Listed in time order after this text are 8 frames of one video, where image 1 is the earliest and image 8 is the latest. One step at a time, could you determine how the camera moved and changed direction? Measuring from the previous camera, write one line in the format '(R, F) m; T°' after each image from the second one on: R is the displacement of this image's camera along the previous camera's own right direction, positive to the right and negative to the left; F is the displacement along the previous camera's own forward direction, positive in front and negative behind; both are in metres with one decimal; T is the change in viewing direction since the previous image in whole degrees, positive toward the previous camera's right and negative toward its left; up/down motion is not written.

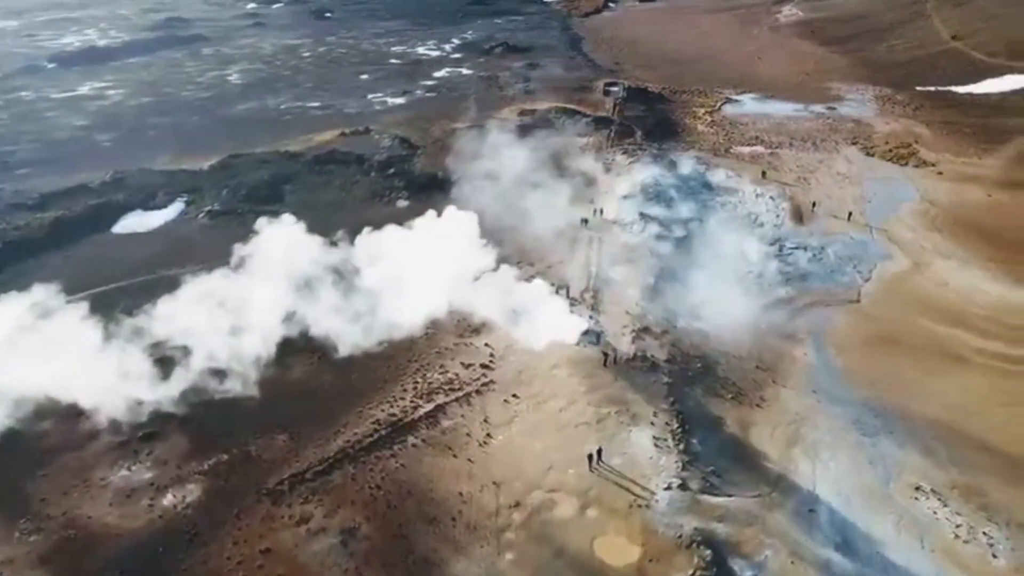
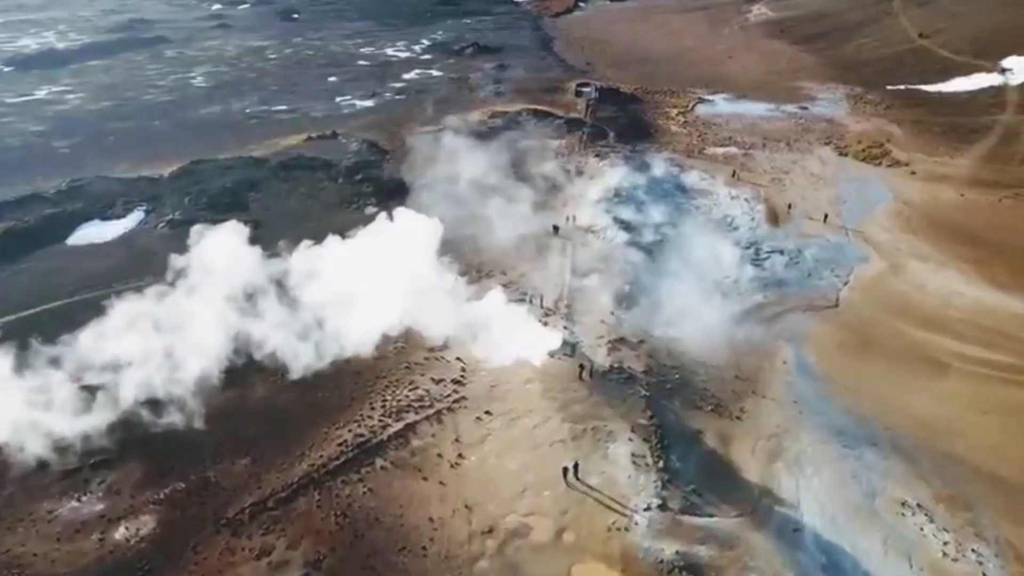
(+0.1, +0.9) m; +2°
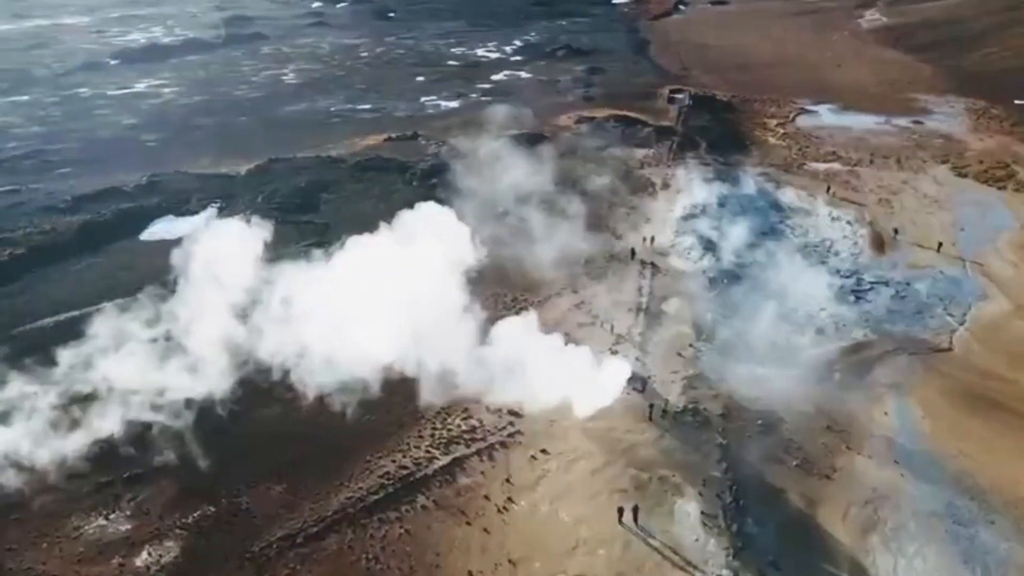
(+0.5, +2.0) m; -6°
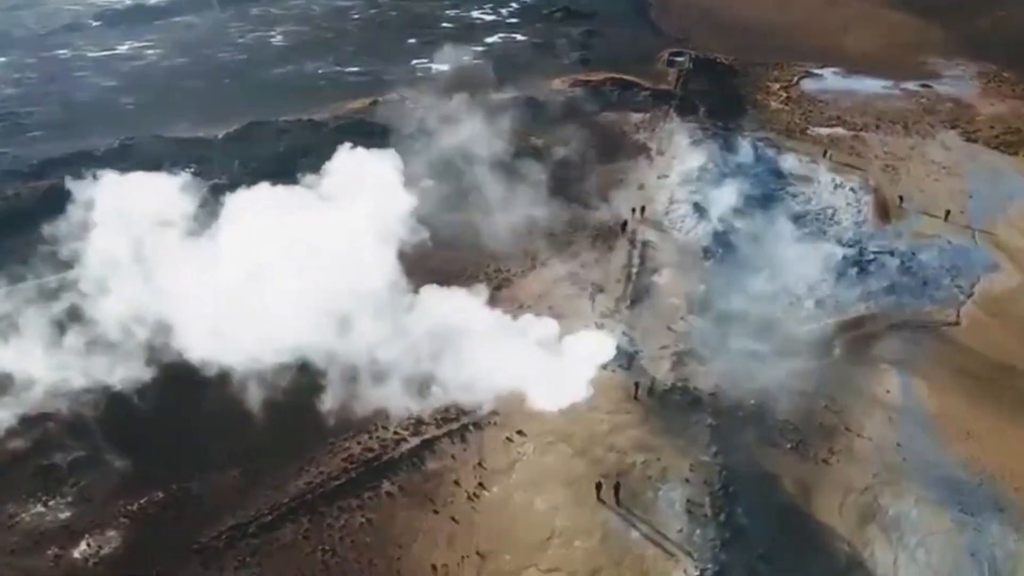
(+0.7, +1.5) m; 0°
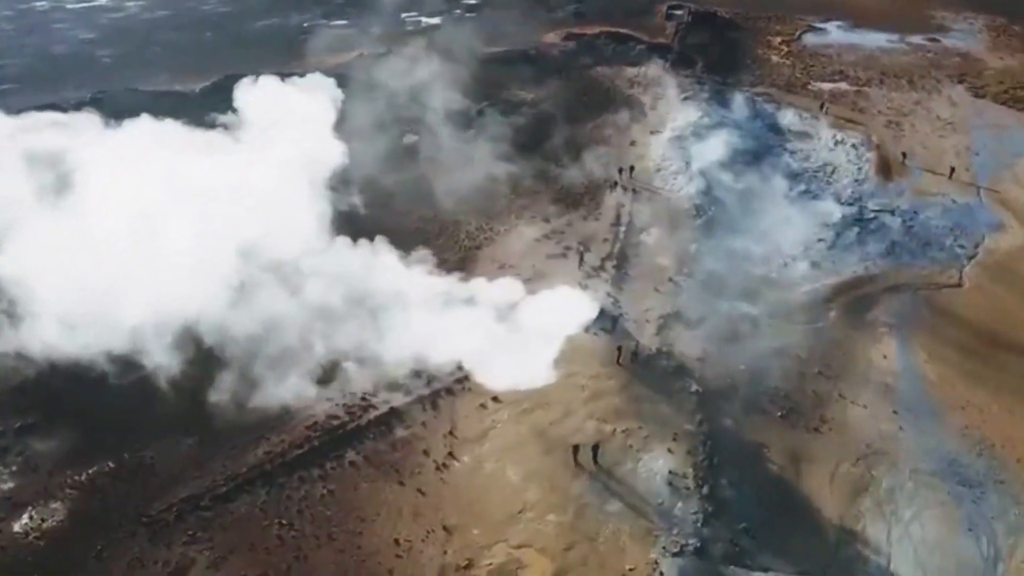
(+0.6, +1.2) m; 0°
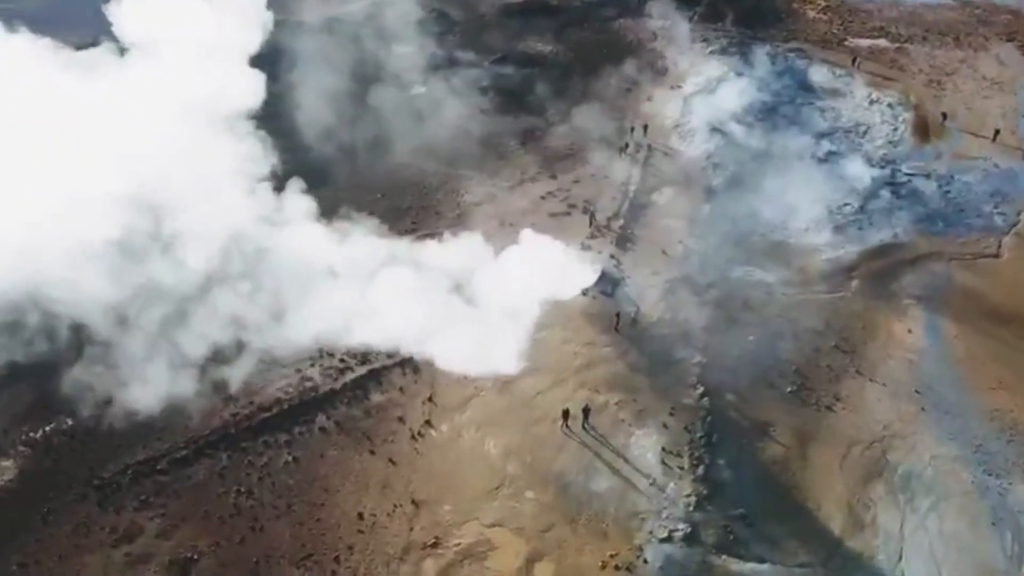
(+0.8, +1.4) m; -2°
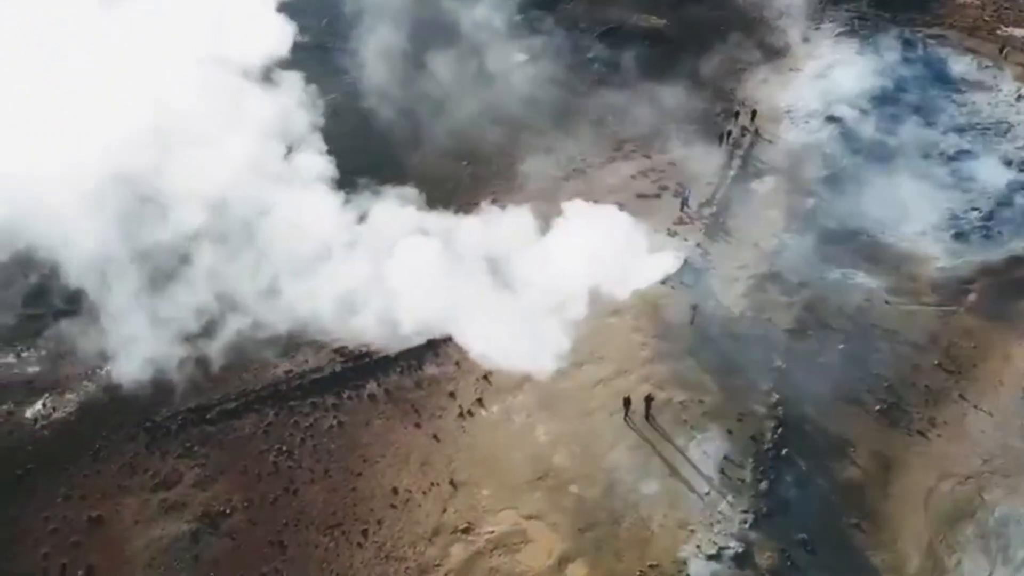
(+0.7, +0.9) m; -7°
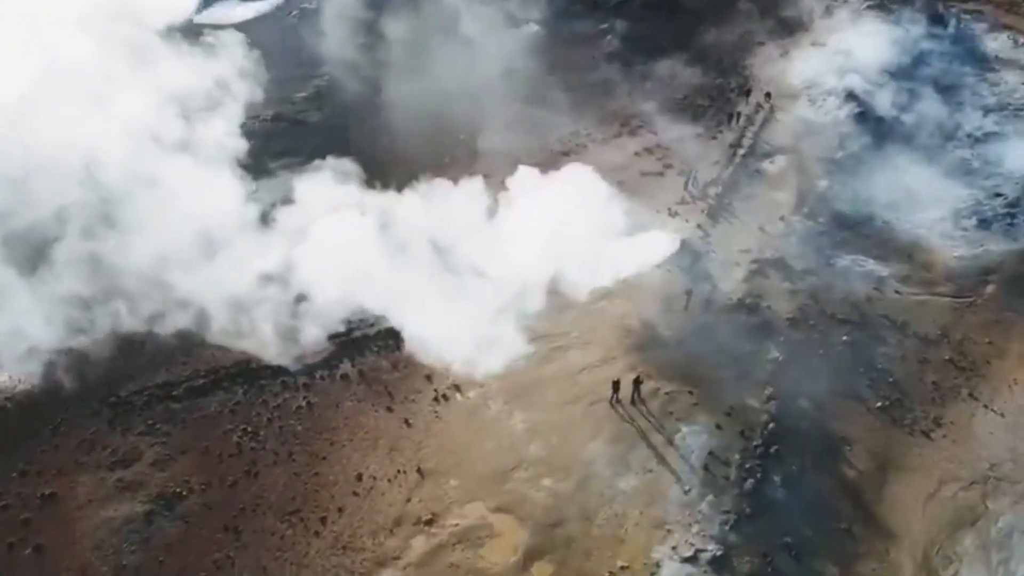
(+0.8, +0.8) m; -2°
